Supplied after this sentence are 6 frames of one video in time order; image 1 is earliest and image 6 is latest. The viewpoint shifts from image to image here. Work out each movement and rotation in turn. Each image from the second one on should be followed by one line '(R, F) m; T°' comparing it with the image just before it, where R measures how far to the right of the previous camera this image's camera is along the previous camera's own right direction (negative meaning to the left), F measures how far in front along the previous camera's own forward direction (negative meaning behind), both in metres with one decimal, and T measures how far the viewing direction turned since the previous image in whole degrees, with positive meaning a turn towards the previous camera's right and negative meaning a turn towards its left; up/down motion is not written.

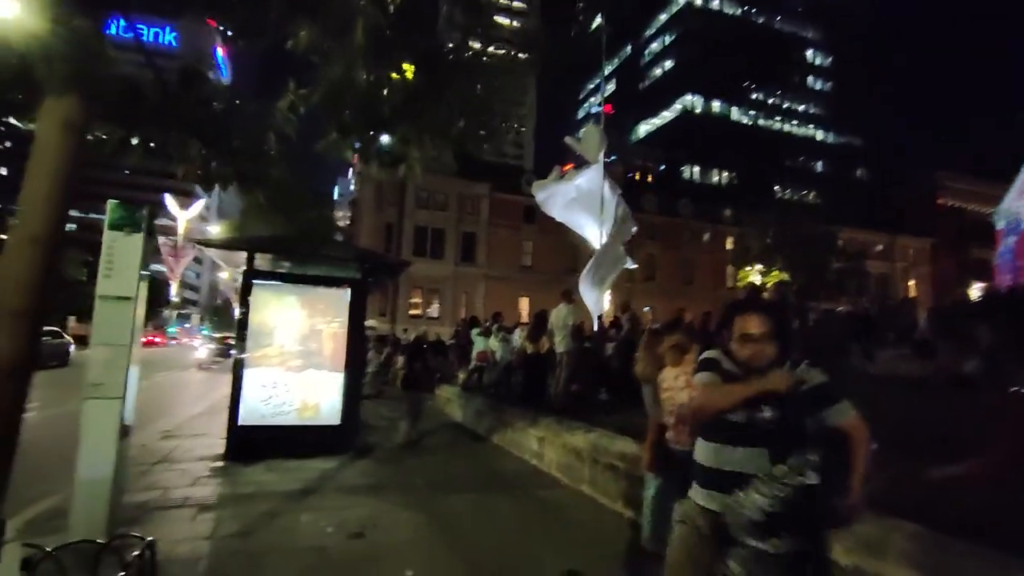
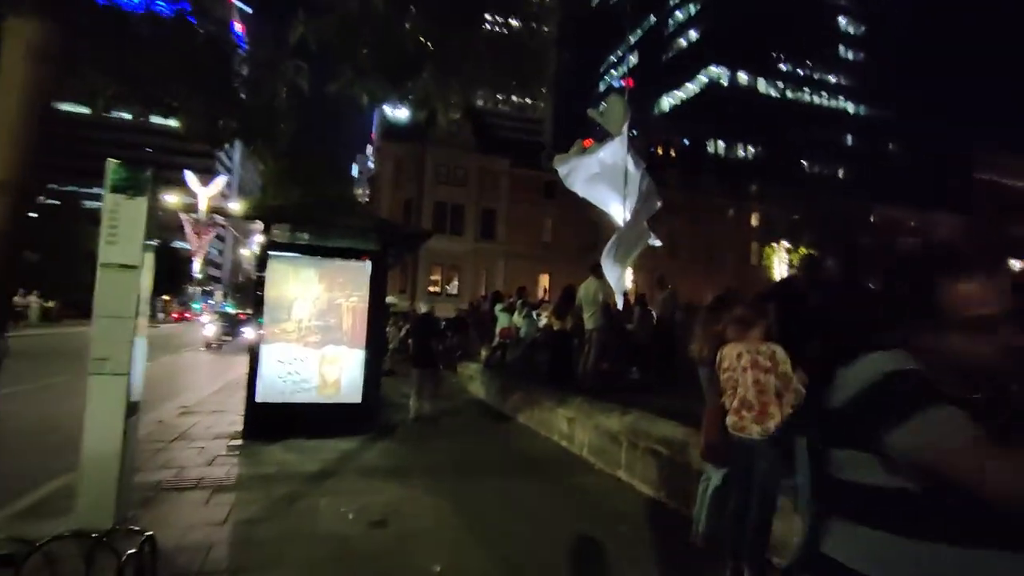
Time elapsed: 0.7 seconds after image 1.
(-0.1, +0.4) m; -2°
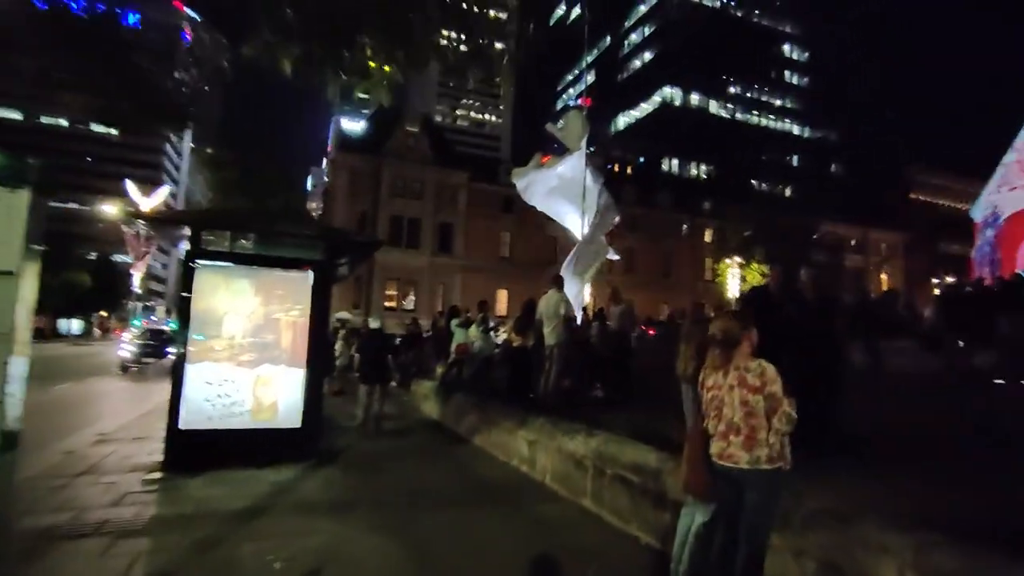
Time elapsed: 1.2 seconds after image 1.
(0.0, +0.5) m; +4°
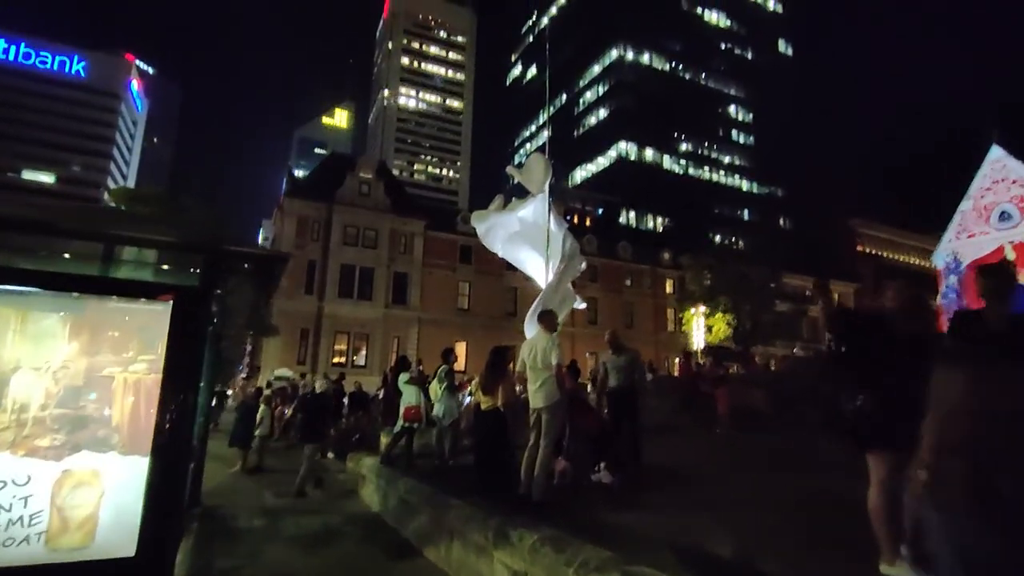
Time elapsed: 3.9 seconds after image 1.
(-0.1, +2.4) m; +4°
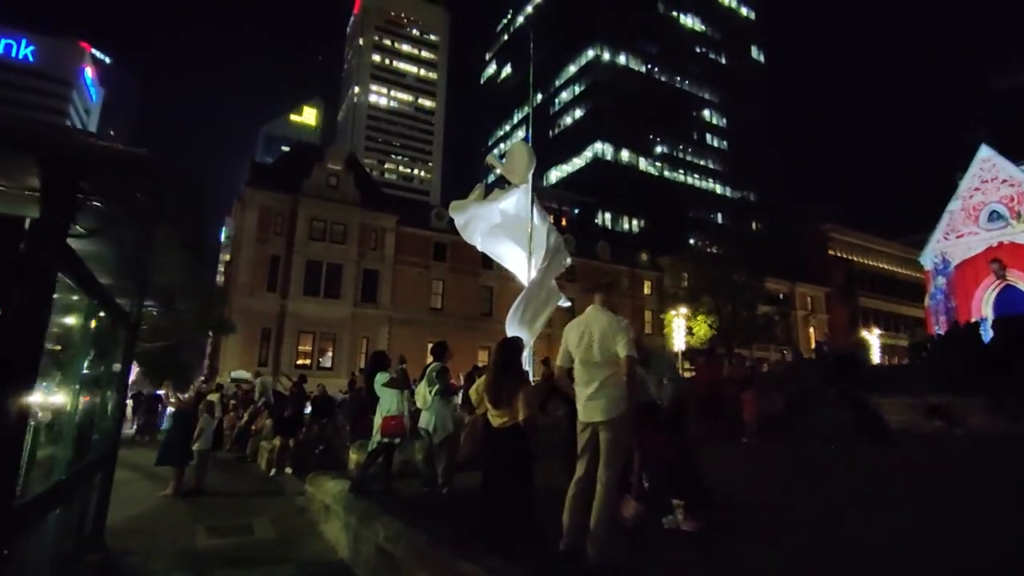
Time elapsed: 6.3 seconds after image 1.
(-0.5, +1.9) m; +3°
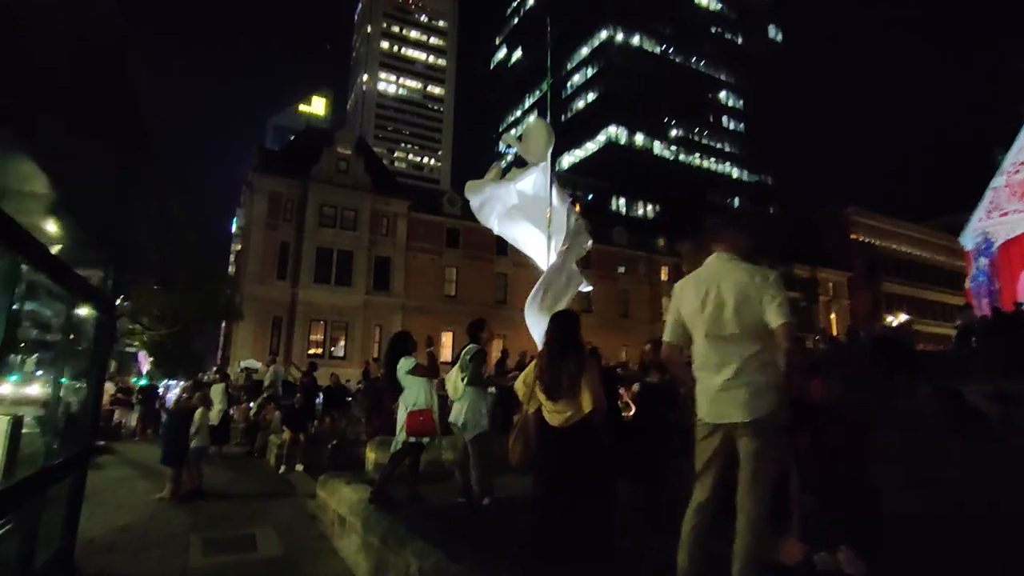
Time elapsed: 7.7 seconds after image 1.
(-0.4, +1.2) m; -1°
